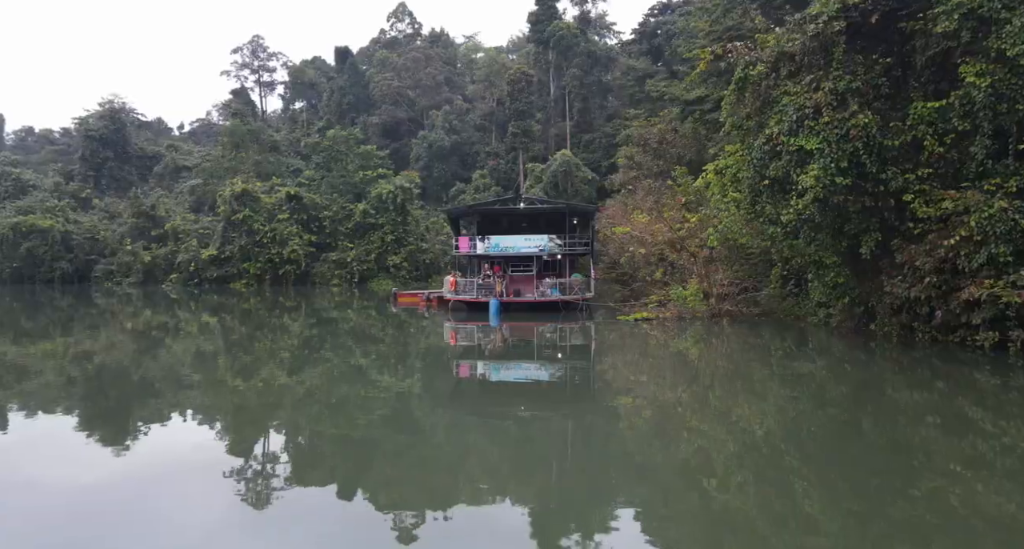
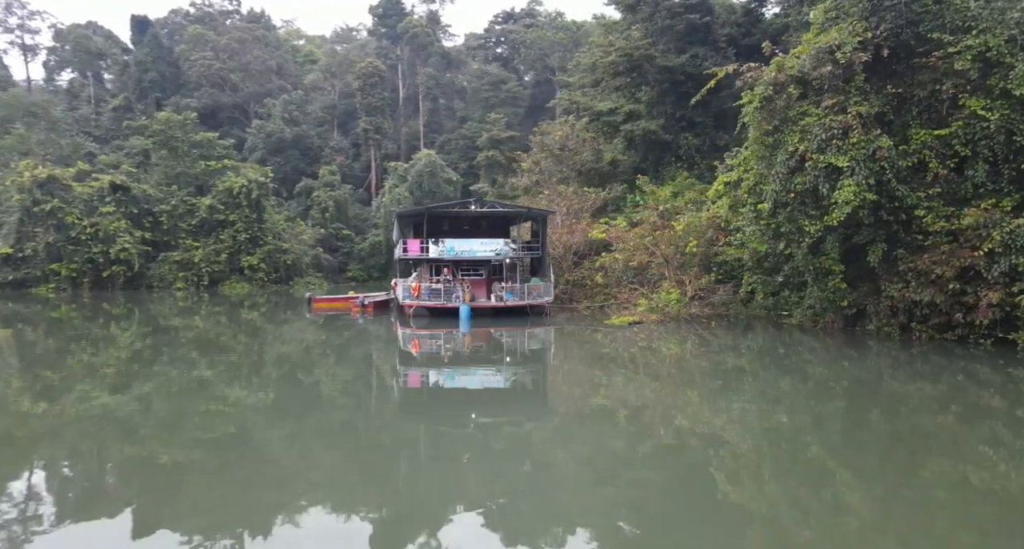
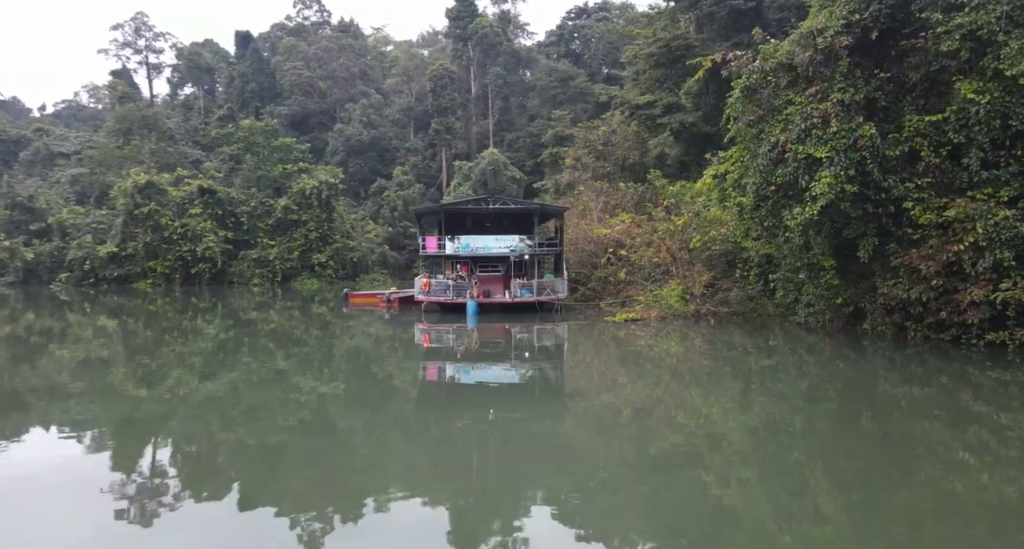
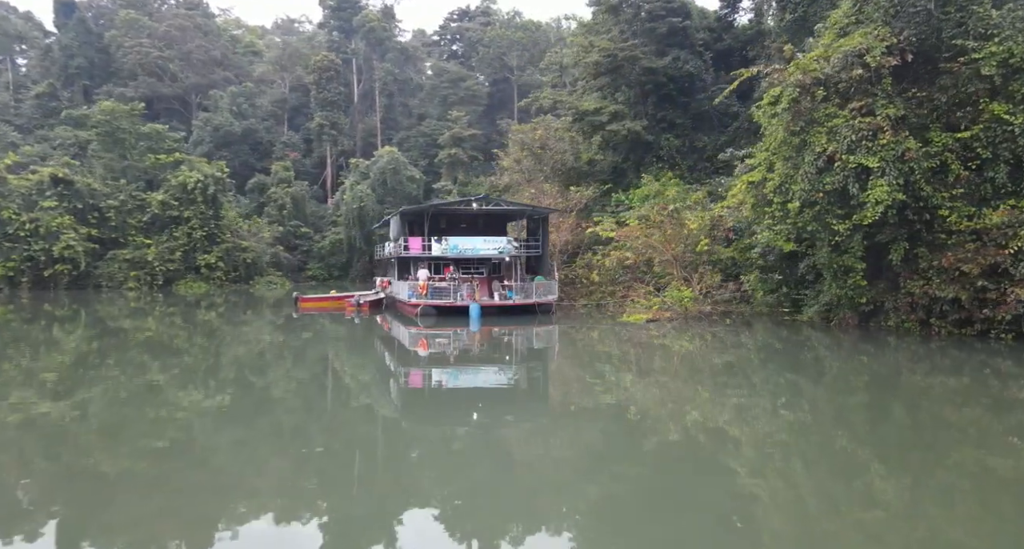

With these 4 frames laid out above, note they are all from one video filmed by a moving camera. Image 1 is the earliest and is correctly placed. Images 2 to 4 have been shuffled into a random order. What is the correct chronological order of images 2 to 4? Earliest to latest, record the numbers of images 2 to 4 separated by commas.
3, 2, 4
